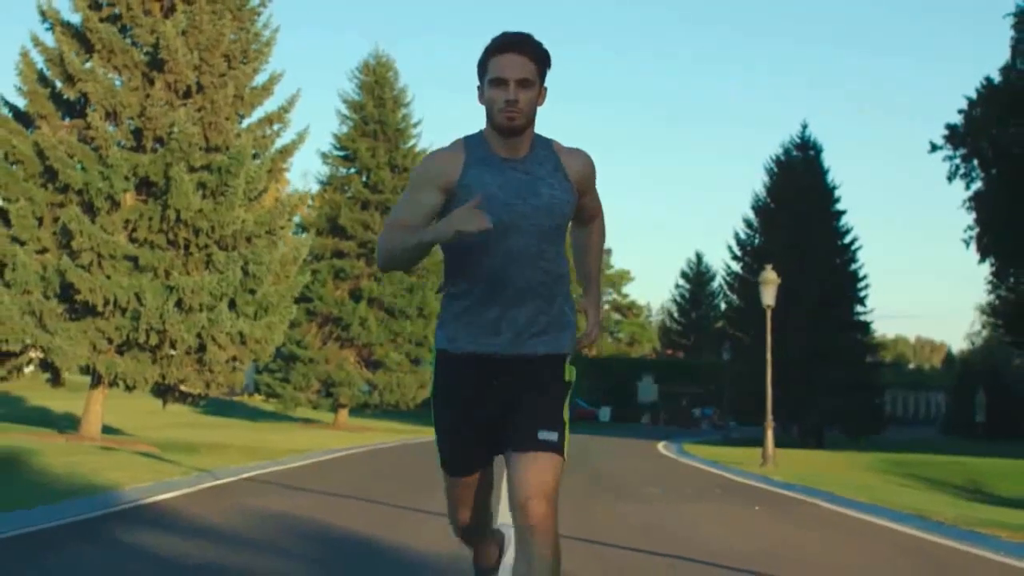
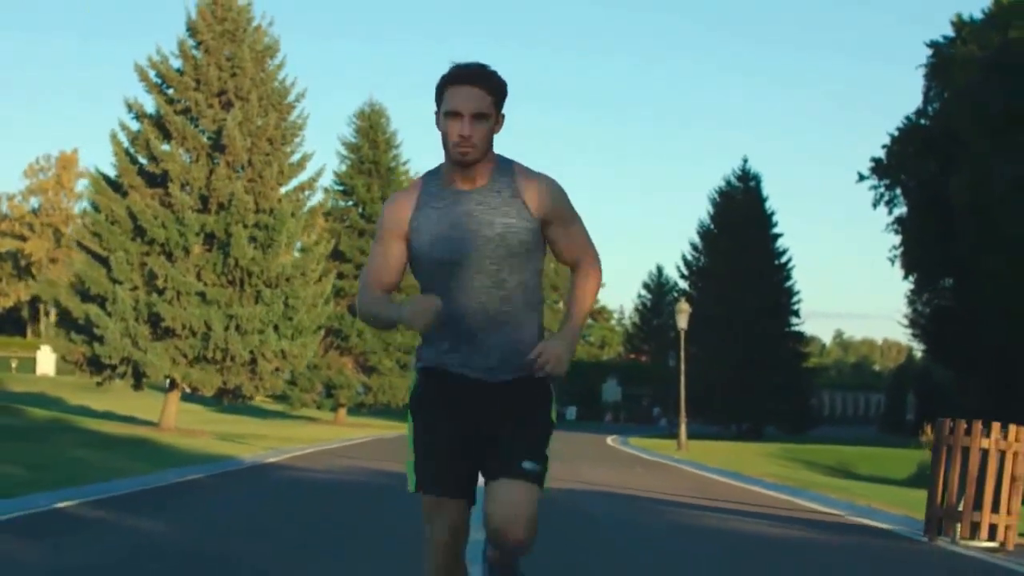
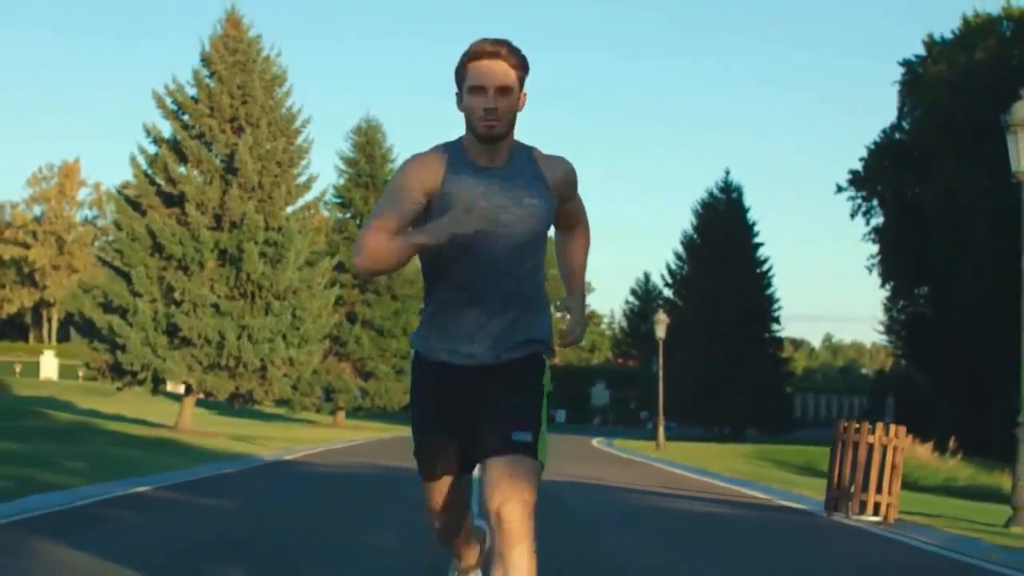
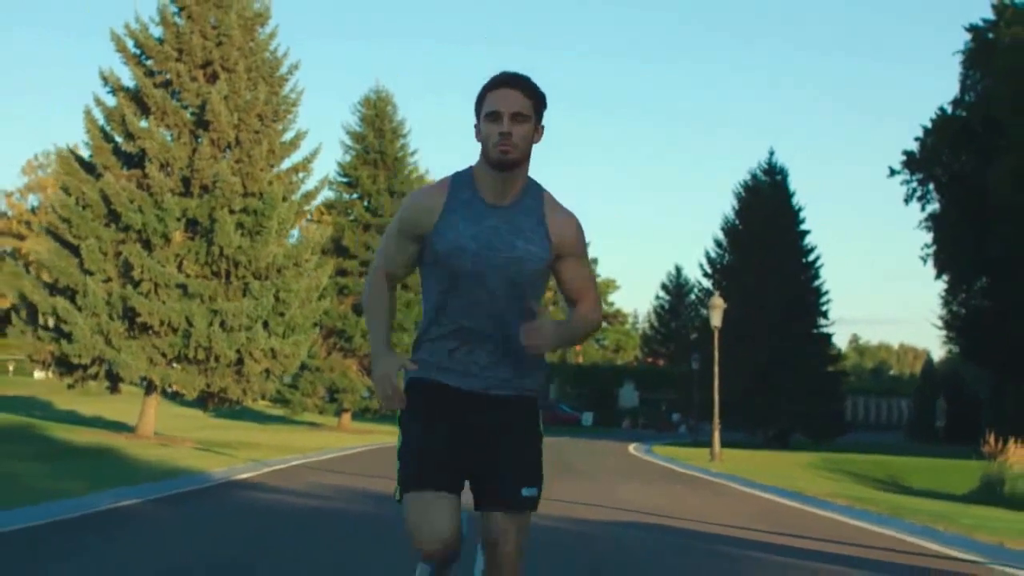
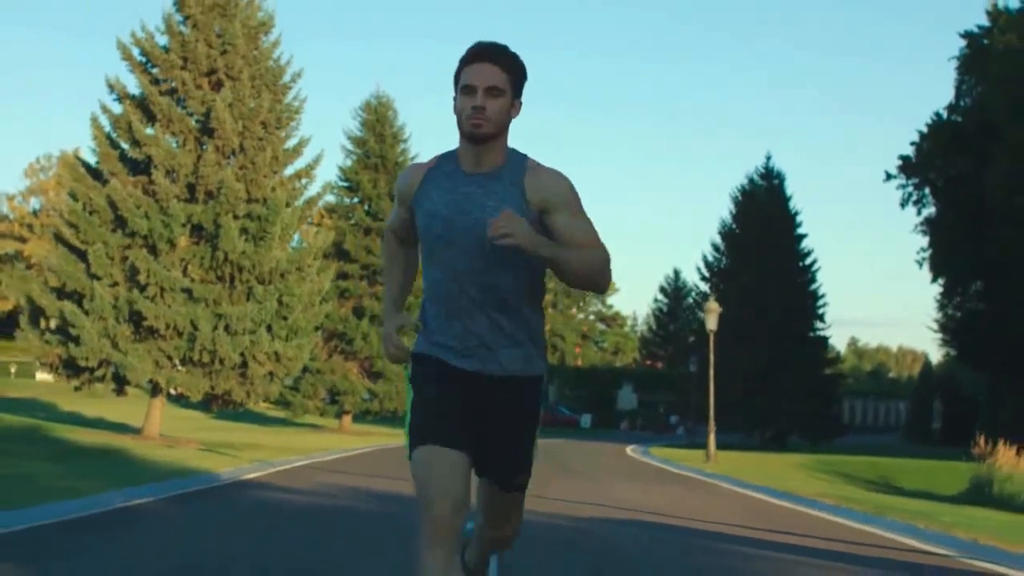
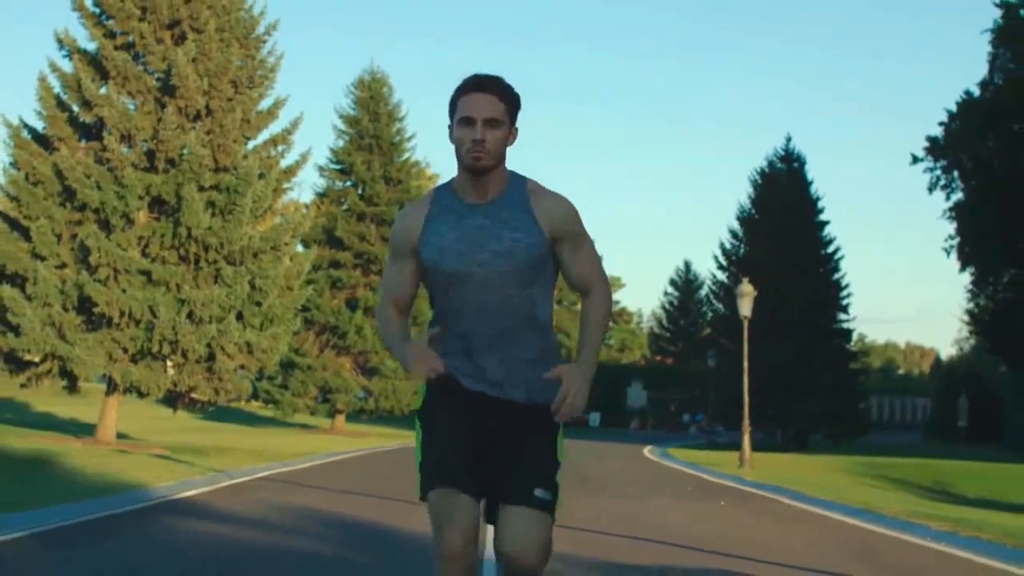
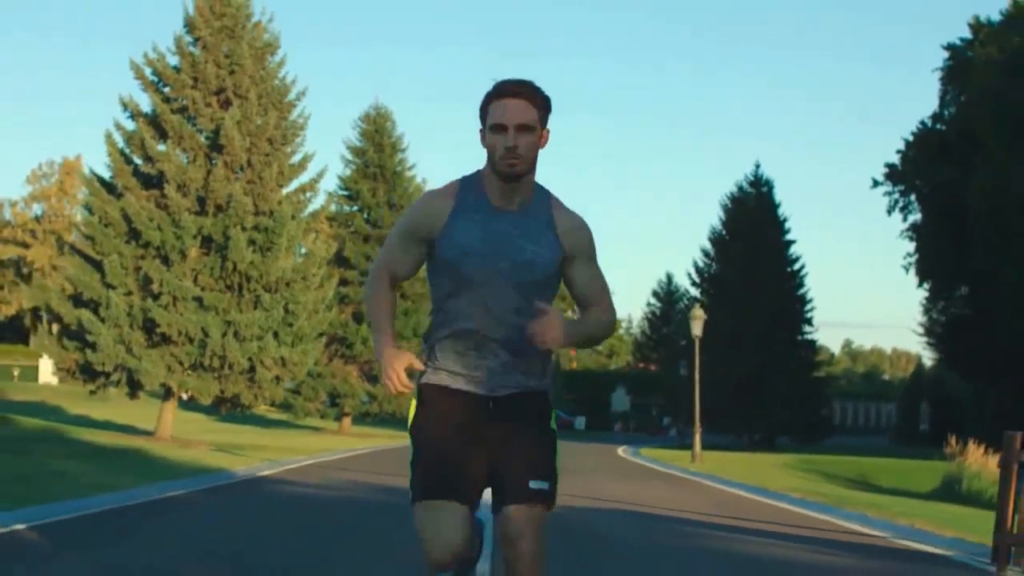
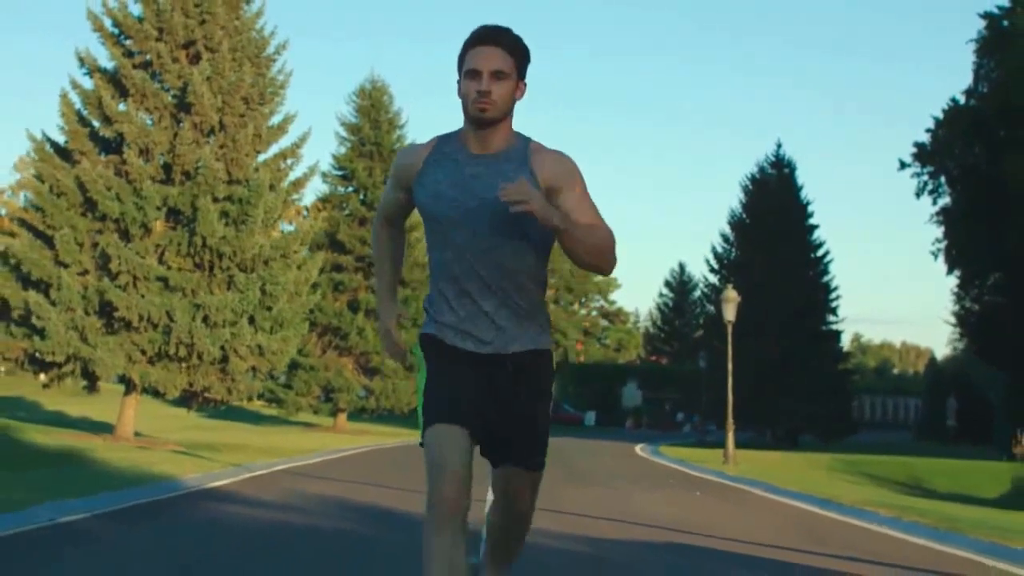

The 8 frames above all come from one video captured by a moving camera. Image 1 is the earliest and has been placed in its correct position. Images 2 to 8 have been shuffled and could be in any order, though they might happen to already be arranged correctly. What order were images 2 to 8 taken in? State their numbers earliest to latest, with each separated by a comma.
6, 8, 4, 5, 7, 2, 3
